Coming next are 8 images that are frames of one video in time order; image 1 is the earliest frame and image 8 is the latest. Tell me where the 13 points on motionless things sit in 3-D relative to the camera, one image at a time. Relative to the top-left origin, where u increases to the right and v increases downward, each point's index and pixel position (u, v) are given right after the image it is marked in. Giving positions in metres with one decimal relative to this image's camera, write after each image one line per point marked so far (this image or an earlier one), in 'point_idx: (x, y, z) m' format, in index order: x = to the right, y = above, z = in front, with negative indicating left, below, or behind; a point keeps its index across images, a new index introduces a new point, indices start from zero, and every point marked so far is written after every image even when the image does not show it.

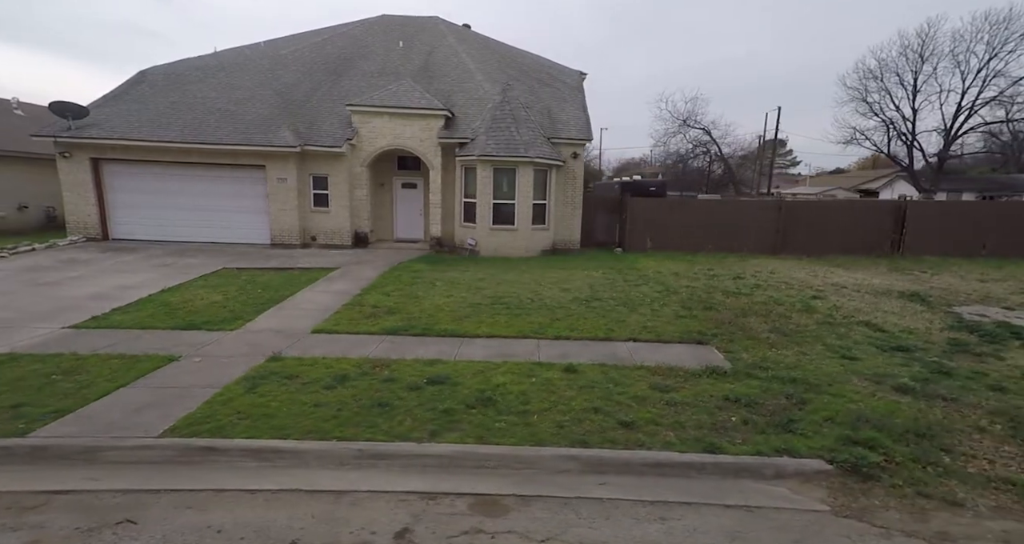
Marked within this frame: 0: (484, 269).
0: (-0.7, +0.1, +12.1) m
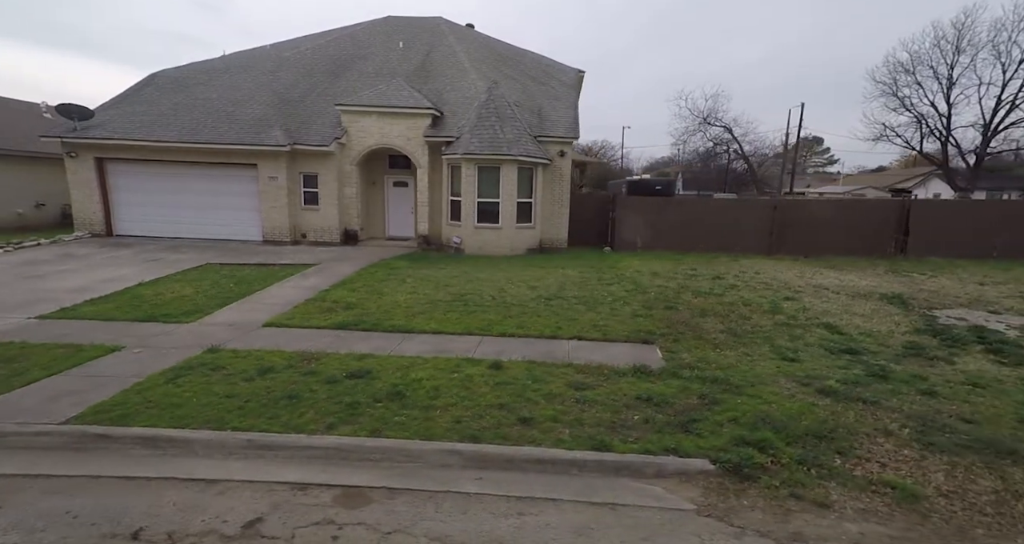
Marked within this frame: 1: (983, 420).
0: (-1.2, +0.1, +12.2) m
1: (+3.9, -1.2, +4.3) m
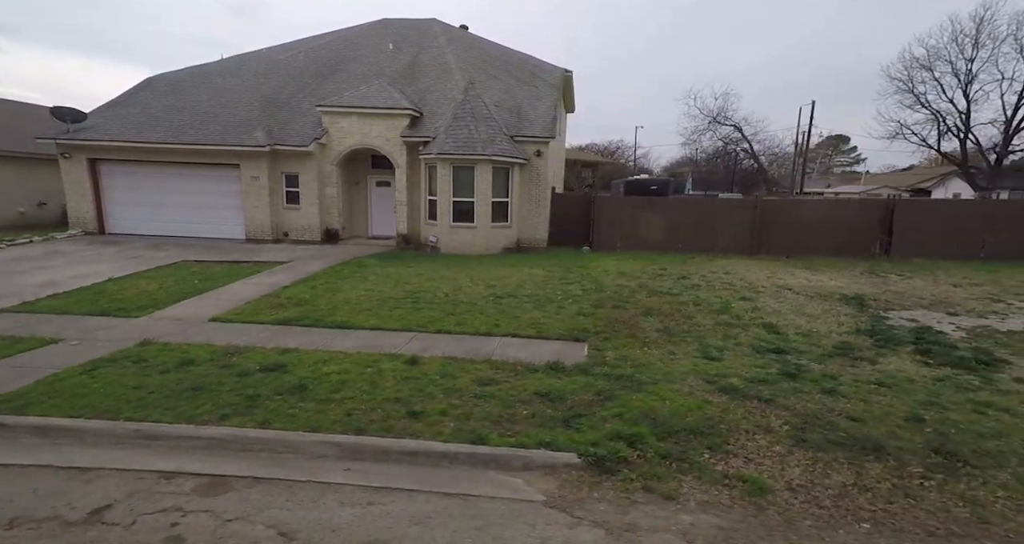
0: (-2.0, +0.2, +12.3) m
1: (+3.0, -1.2, +4.3) m
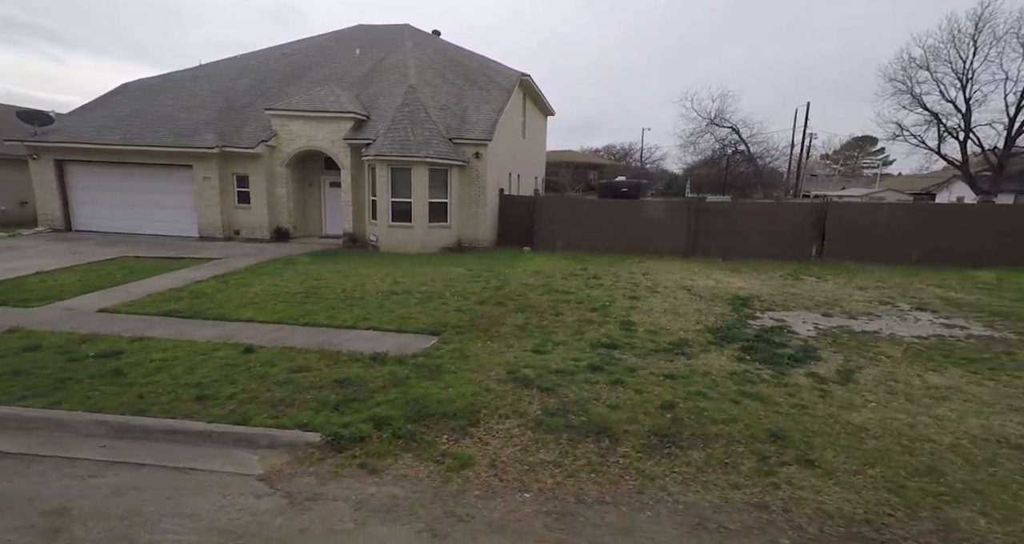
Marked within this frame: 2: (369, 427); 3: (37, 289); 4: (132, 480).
0: (-3.8, +0.2, +12.7) m
1: (+1.0, -1.2, +4.6) m
2: (-1.2, -1.3, +4.2) m
3: (-9.3, -0.3, +10.0) m
4: (-2.6, -1.4, +3.5) m
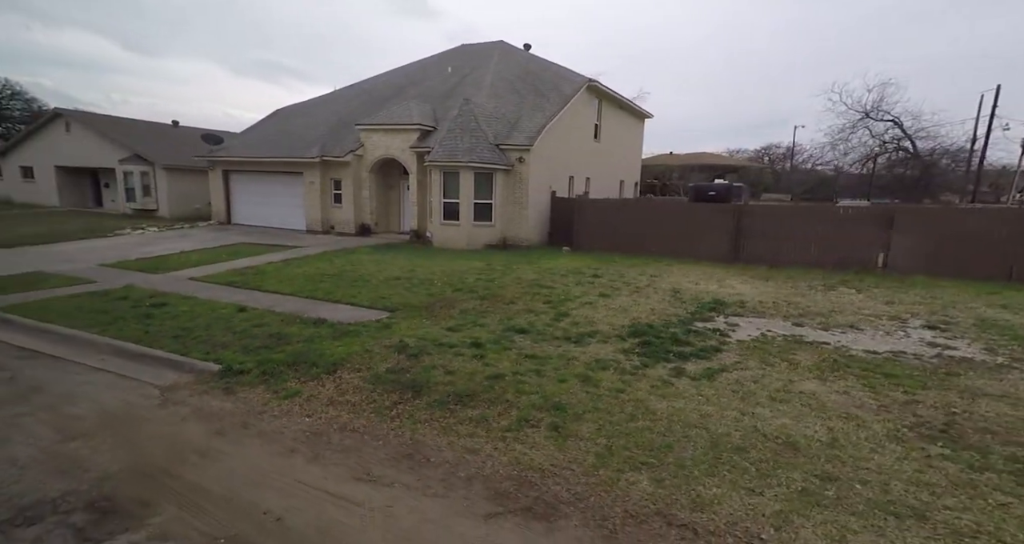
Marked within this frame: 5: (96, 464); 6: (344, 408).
0: (-3.1, +0.5, +14.5) m
1: (-0.6, -1.1, +5.4) m
2: (-2.8, -1.0, +5.5) m
3: (-9.1, +0.2, +13.3) m
4: (-4.3, -1.1, +5.3) m
5: (-3.0, -1.4, +3.7) m
6: (-1.5, -1.2, +4.6) m
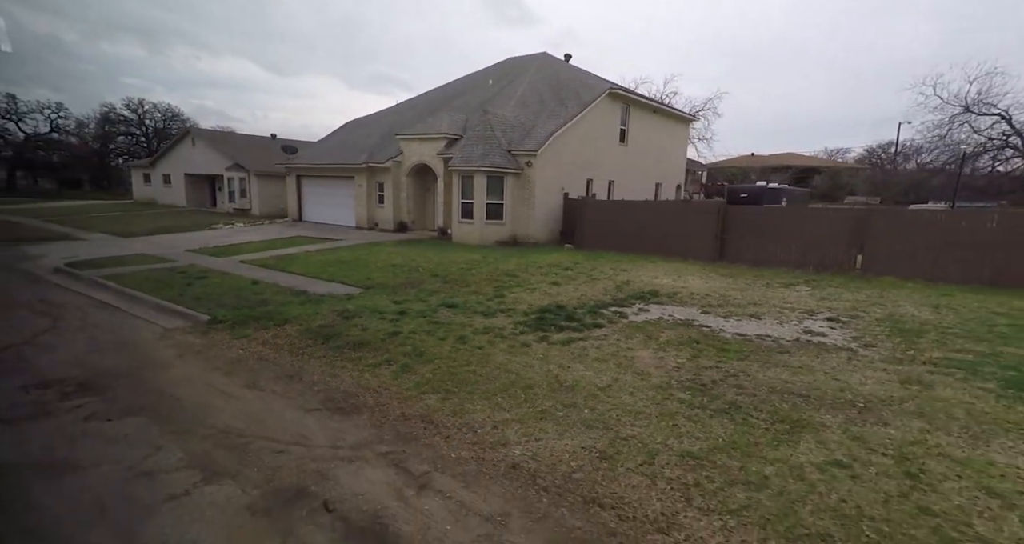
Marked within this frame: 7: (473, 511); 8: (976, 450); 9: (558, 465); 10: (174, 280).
0: (-3.0, +0.7, +16.3) m
1: (-2.0, -0.8, +7.0) m
2: (-4.1, -0.7, +7.5) m
3: (-9.1, +0.7, +16.1) m
4: (-5.7, -0.7, +7.4) m
5: (-4.6, -1.0, +5.7) m
6: (-3.0, -0.9, +6.4) m
7: (-0.3, -1.5, +3.3) m
8: (+3.4, -1.3, +3.7) m
9: (+0.3, -1.4, +3.8) m
10: (-7.4, 0.0, +10.6) m
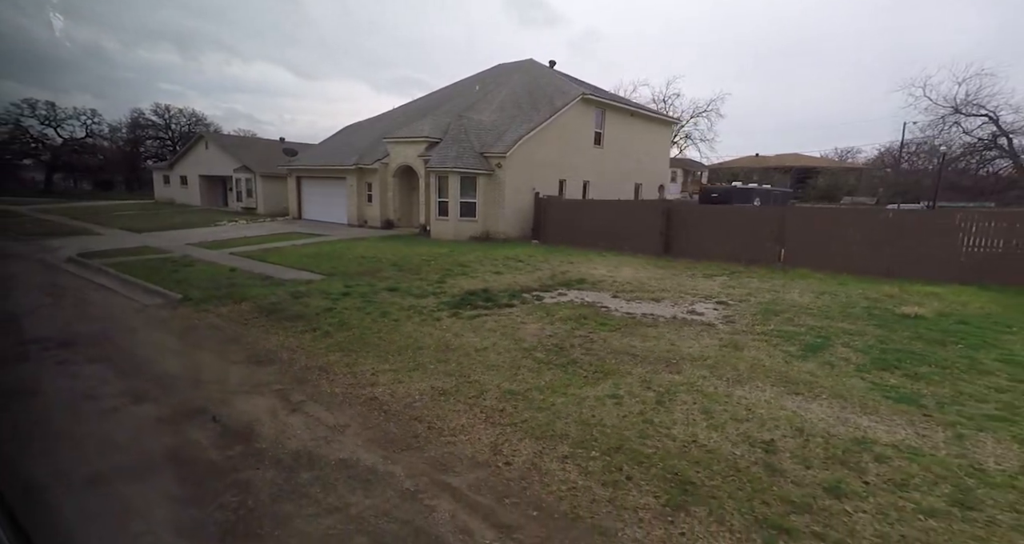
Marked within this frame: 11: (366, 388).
0: (-4.1, +1.0, +17.5) m
1: (-3.2, -0.6, +8.2) m
2: (-5.4, -0.4, +8.7) m
3: (-10.2, +0.9, +17.4) m
4: (-7.0, -0.5, +8.7) m
5: (-6.0, -0.8, +6.9) m
6: (-4.3, -0.7, +7.6) m
7: (-1.6, -1.3, +4.4) m
8: (+2.0, -1.1, +4.8) m
9: (-1.0, -1.2, +4.9) m
10: (-8.6, +0.2, +11.9) m
11: (-1.5, -1.2, +5.1) m
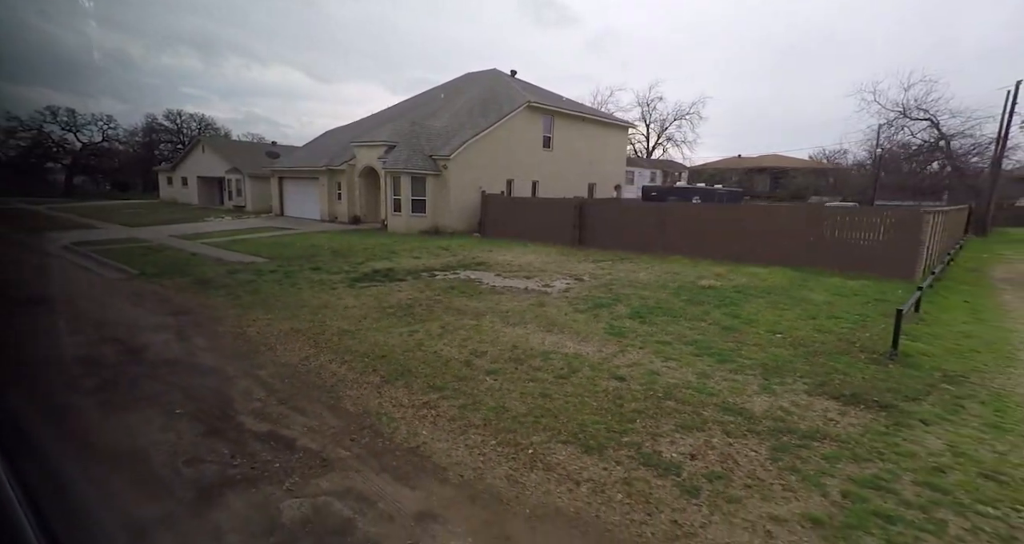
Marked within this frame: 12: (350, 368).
0: (-6.3, +1.4, +19.2) m
1: (-5.4, -0.1, +9.9) m
2: (-7.6, 0.0, +10.4) m
3: (-12.4, +1.4, +19.1) m
4: (-9.1, 0.0, +10.4) m
5: (-8.1, -0.4, +8.6) m
6: (-6.5, -0.3, +9.3) m
7: (-3.8, -0.9, +6.1) m
8: (-0.1, -0.7, +6.5) m
9: (-3.2, -0.8, +6.6) m
10: (-10.8, +0.7, +13.6) m
11: (-3.6, -0.8, +6.8) m
12: (-1.6, -1.0, +5.1) m
